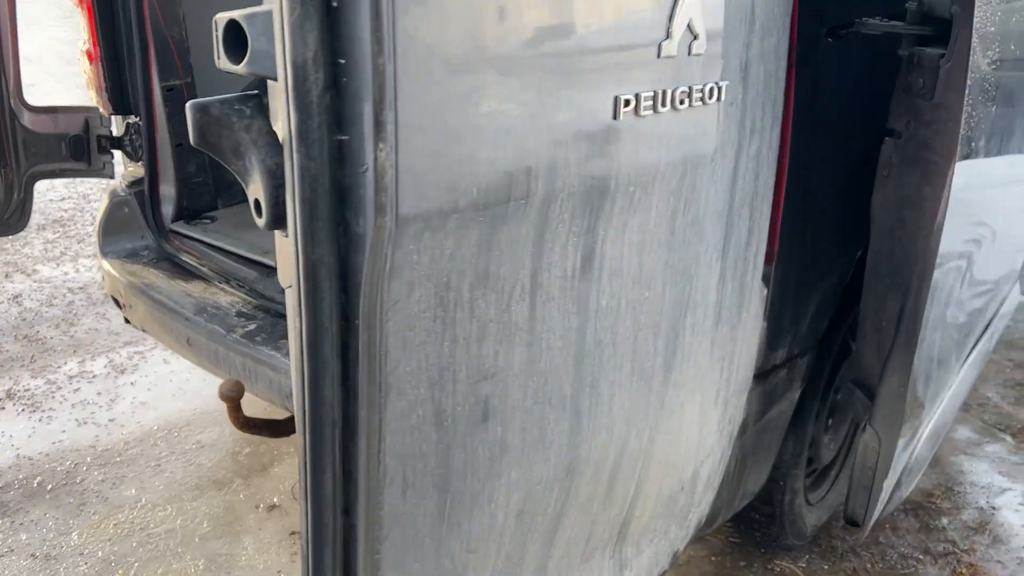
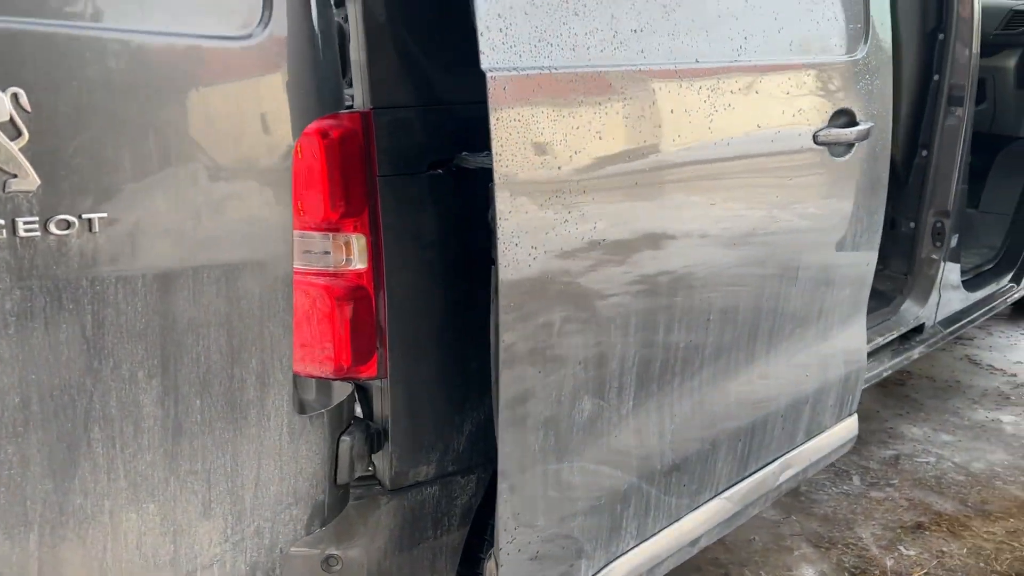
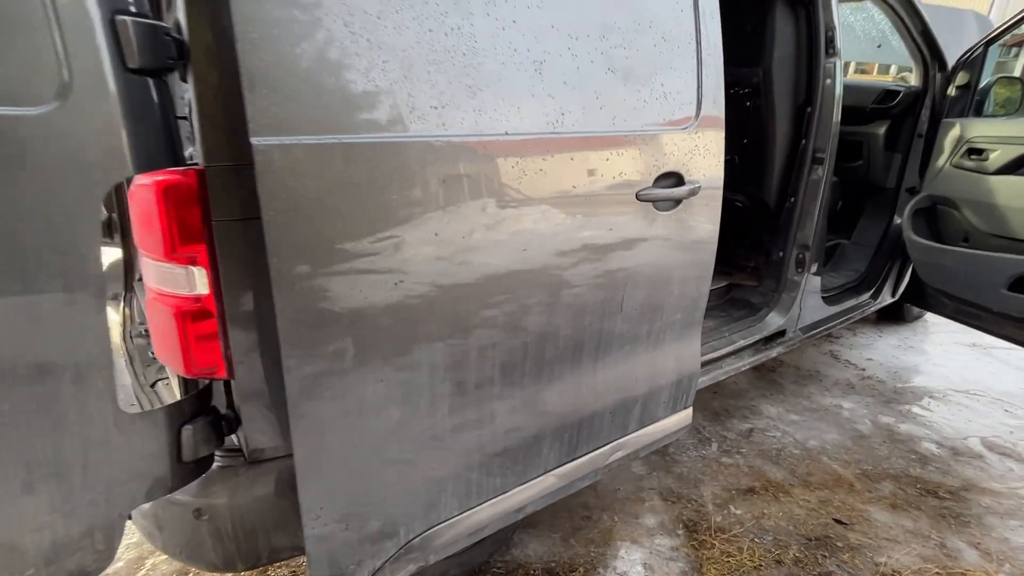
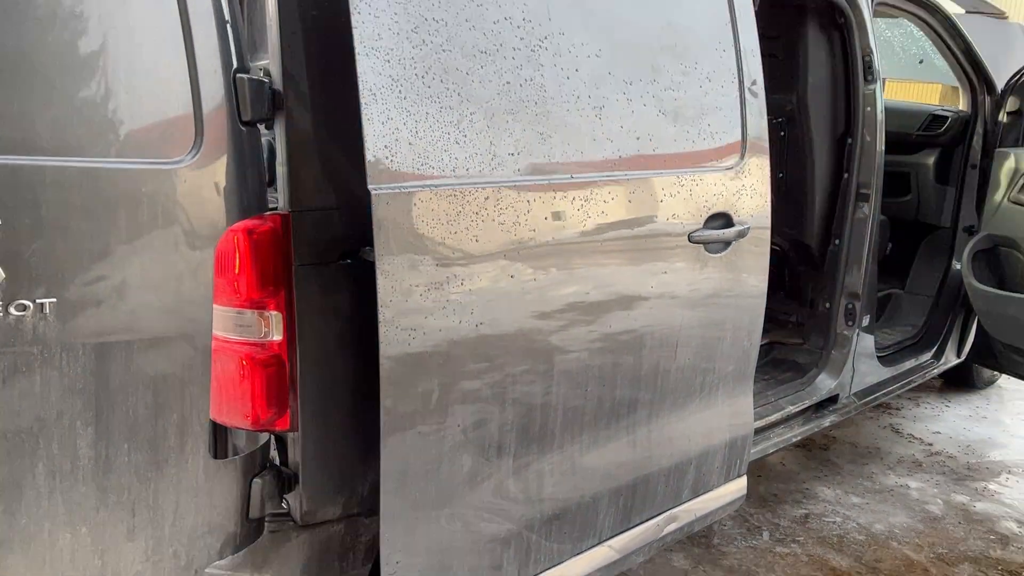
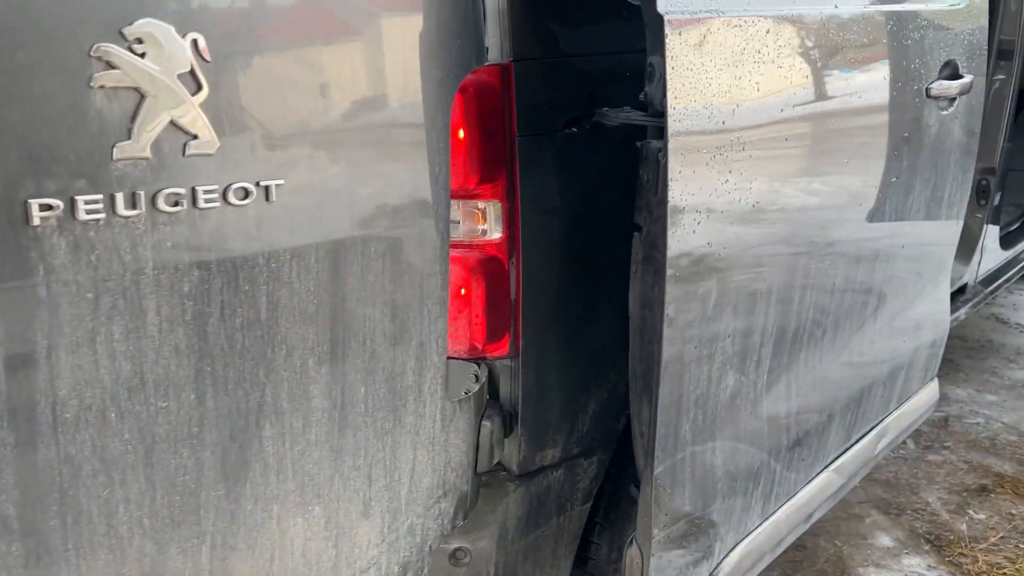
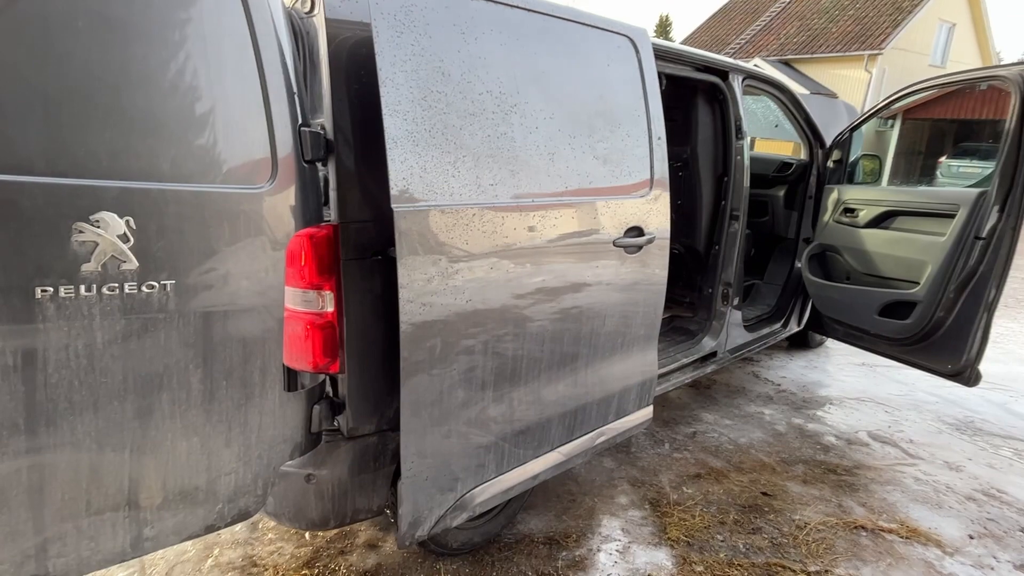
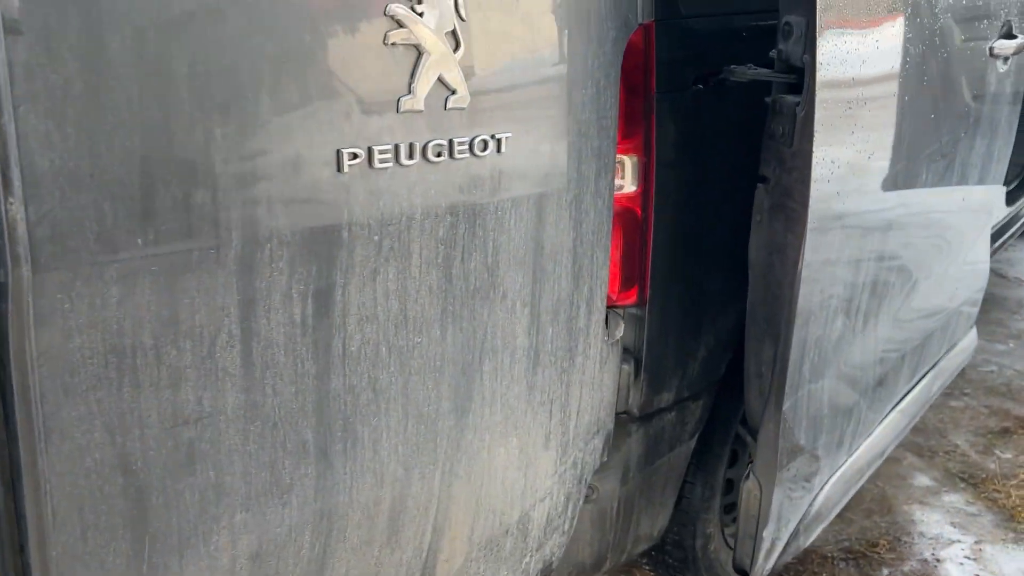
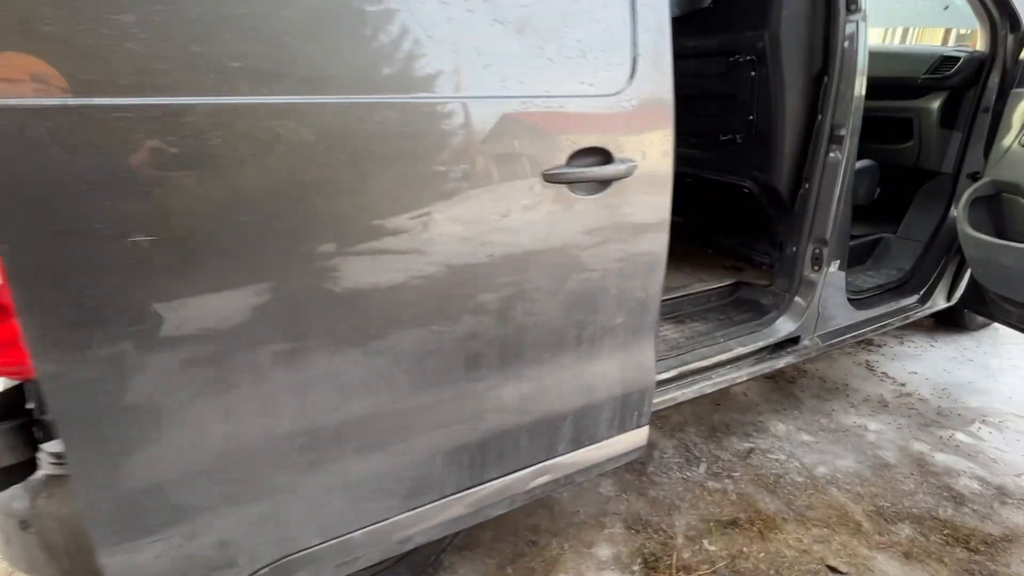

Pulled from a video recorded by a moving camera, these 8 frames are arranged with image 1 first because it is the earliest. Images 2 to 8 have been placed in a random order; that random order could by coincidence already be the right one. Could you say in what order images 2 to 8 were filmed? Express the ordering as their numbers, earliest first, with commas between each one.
7, 5, 2, 4, 6, 3, 8
